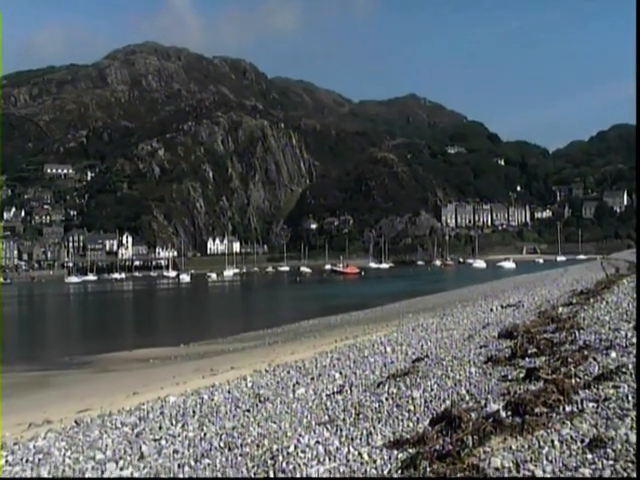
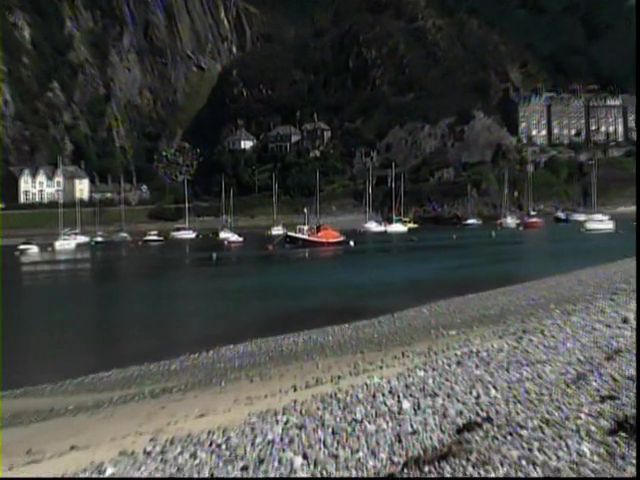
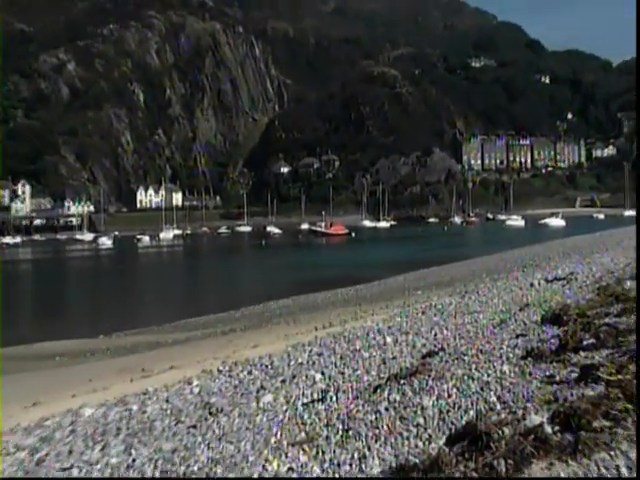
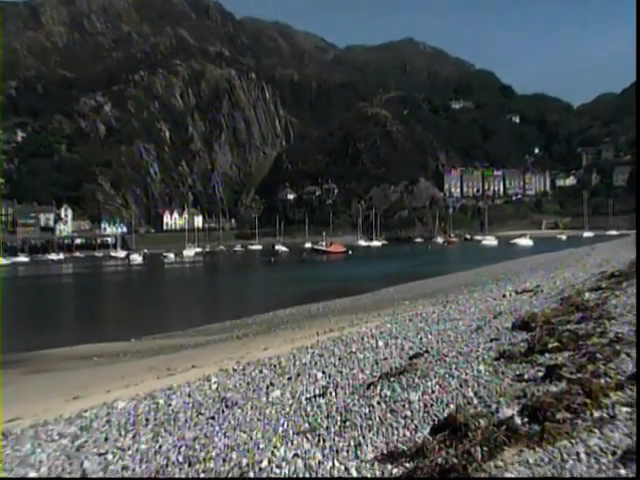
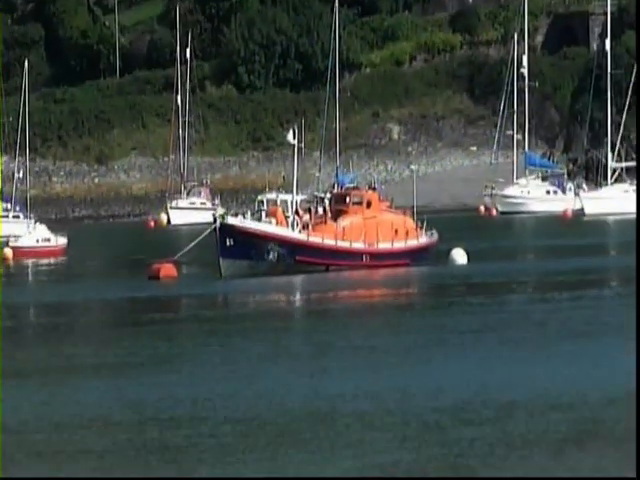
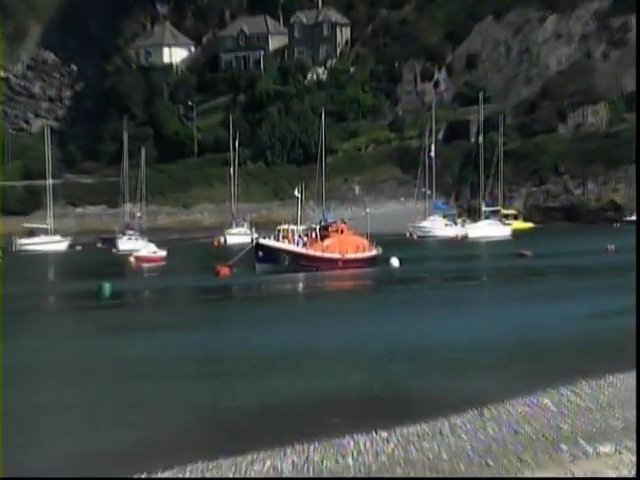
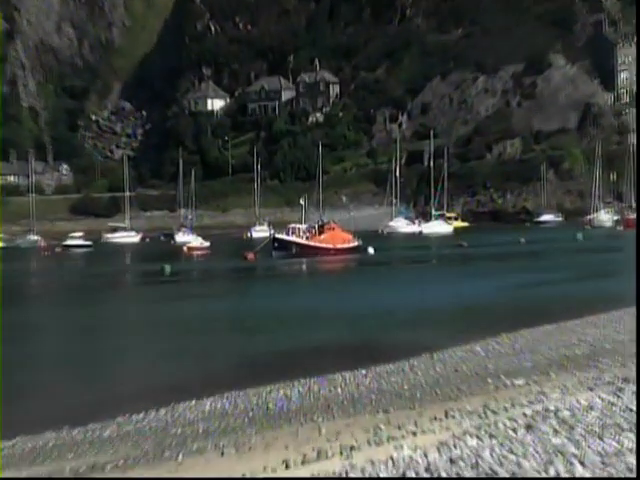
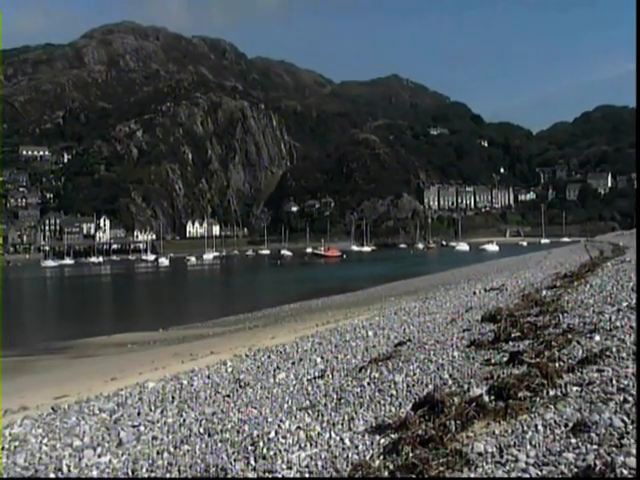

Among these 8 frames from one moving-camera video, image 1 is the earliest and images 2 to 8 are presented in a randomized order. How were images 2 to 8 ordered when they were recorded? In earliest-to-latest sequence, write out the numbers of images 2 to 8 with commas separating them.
8, 4, 3, 2, 7, 6, 5
